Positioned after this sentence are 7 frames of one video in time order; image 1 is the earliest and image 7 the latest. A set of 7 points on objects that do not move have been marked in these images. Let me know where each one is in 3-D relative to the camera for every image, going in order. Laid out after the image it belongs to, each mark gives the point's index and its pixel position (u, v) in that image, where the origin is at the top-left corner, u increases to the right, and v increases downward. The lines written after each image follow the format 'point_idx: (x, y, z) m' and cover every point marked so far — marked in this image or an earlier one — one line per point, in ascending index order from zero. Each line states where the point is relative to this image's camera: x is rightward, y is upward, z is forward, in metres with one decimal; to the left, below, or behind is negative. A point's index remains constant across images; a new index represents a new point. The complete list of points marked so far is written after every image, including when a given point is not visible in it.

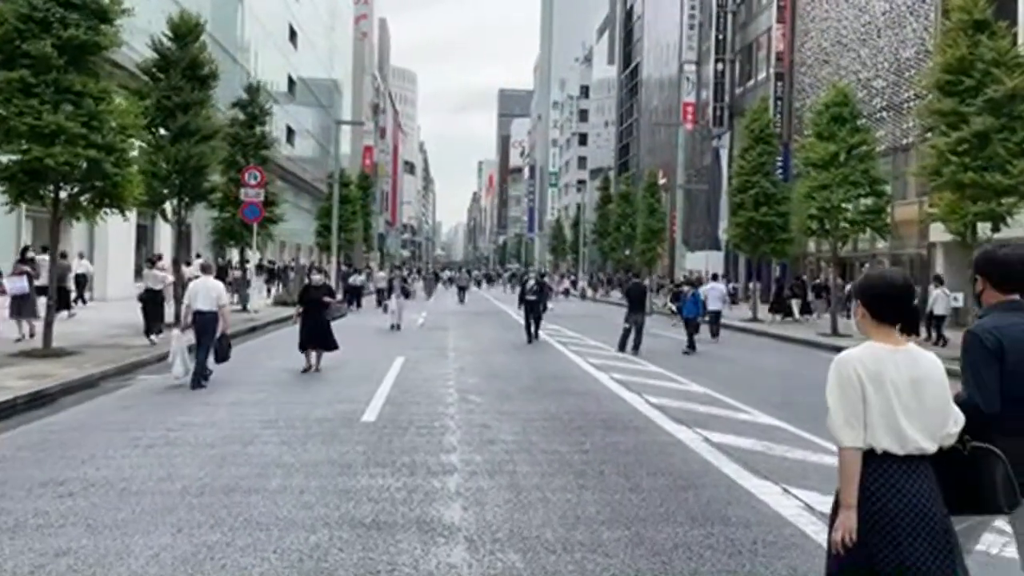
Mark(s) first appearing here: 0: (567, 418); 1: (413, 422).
0: (+0.6, -1.4, +13.1) m
1: (-1.0, -1.4, +12.6) m
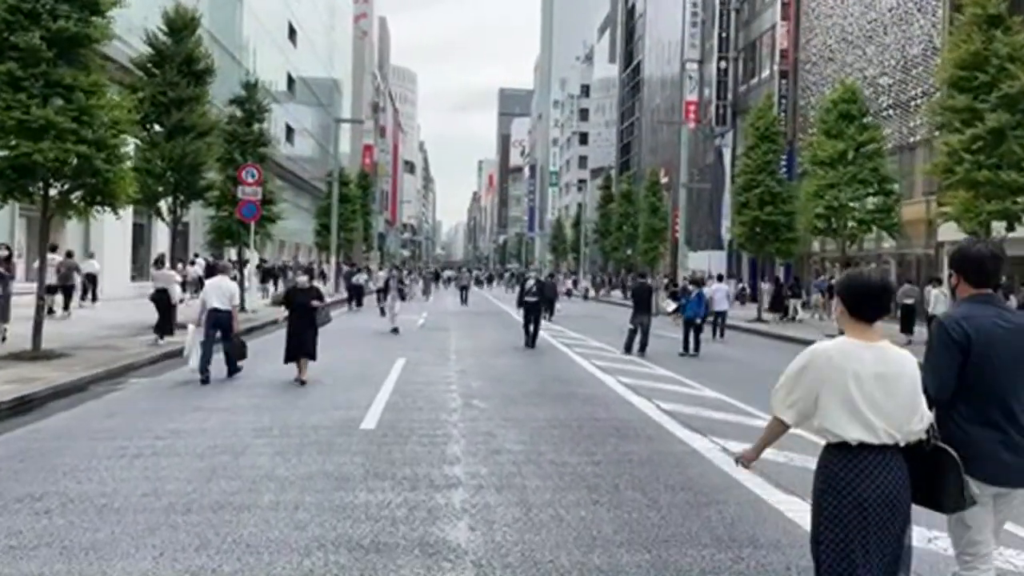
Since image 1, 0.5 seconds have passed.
0: (+0.7, -1.4, +12.5) m
1: (-1.0, -1.4, +12.0) m
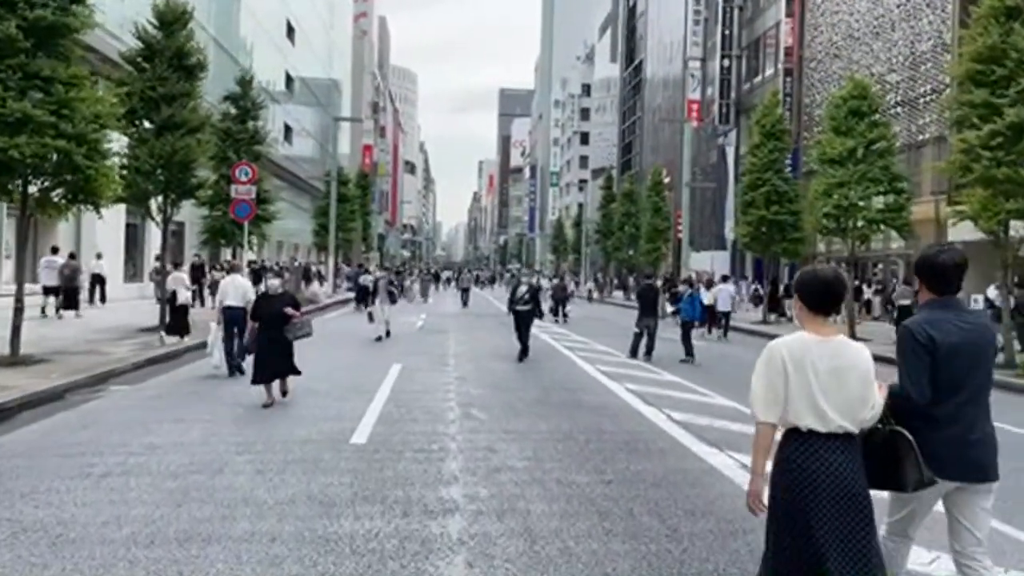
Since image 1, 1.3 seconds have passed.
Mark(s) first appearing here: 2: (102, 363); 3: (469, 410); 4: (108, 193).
0: (+0.7, -1.4, +11.6) m
1: (-0.9, -1.4, +11.2) m
2: (-6.4, -1.2, +19.0) m
3: (-0.5, -1.4, +13.9) m
4: (-6.4, +1.5, +19.5) m
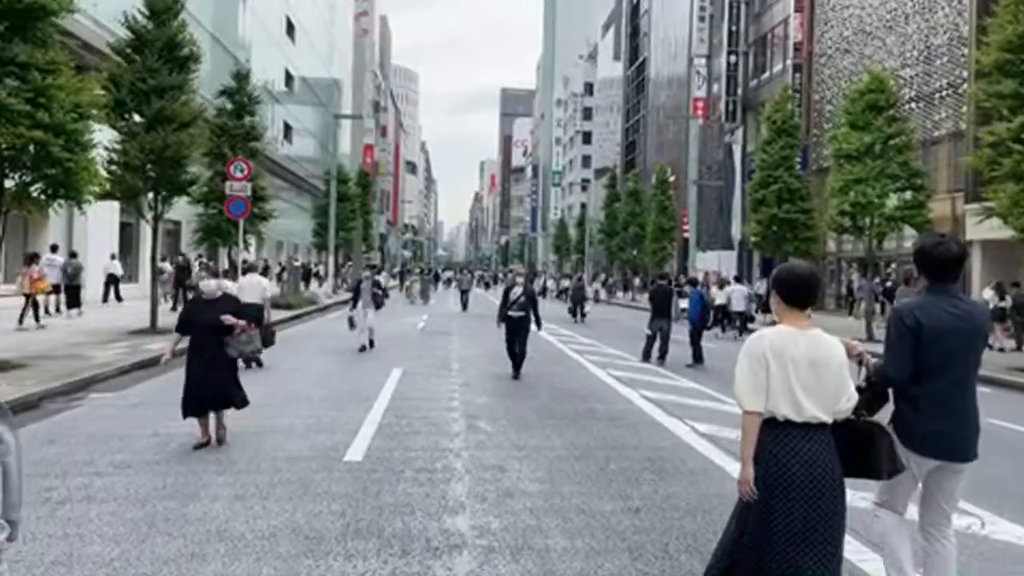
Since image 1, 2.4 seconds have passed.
0: (+0.8, -1.4, +10.5) m
1: (-0.8, -1.4, +10.0) m
2: (-6.3, -1.2, +17.9) m
3: (-0.4, -1.4, +12.8) m
4: (-6.3, +1.5, +18.3) m
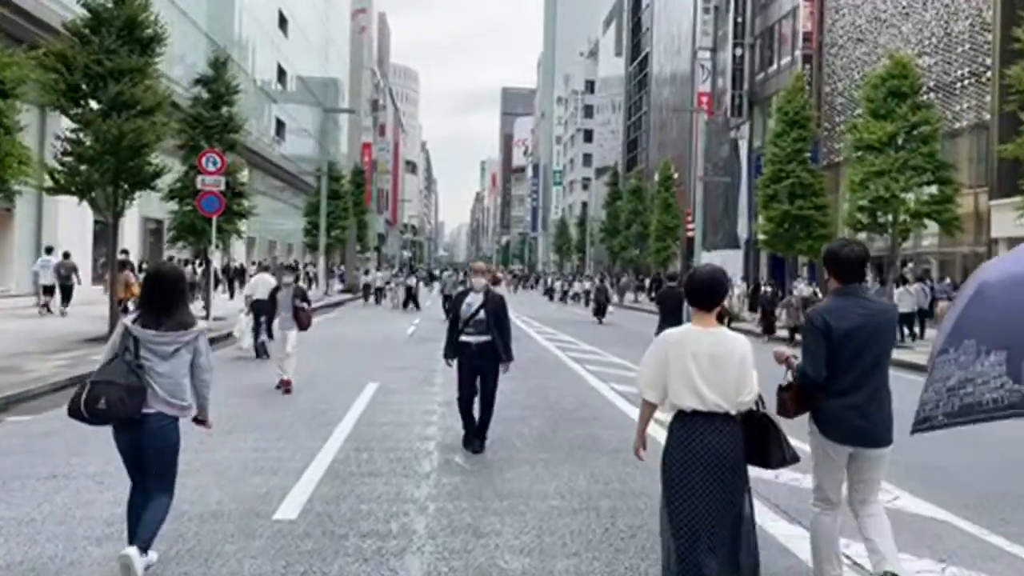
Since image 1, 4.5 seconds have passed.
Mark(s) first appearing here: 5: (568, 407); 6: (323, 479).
0: (+0.7, -1.5, +8.2) m
1: (-1.0, -1.5, +7.7) m
2: (-6.4, -1.2, +15.6) m
3: (-0.5, -1.4, +10.5) m
4: (-6.5, +1.4, +16.1) m
5: (+0.7, -1.4, +14.3) m
6: (-1.5, -1.4, +9.3) m
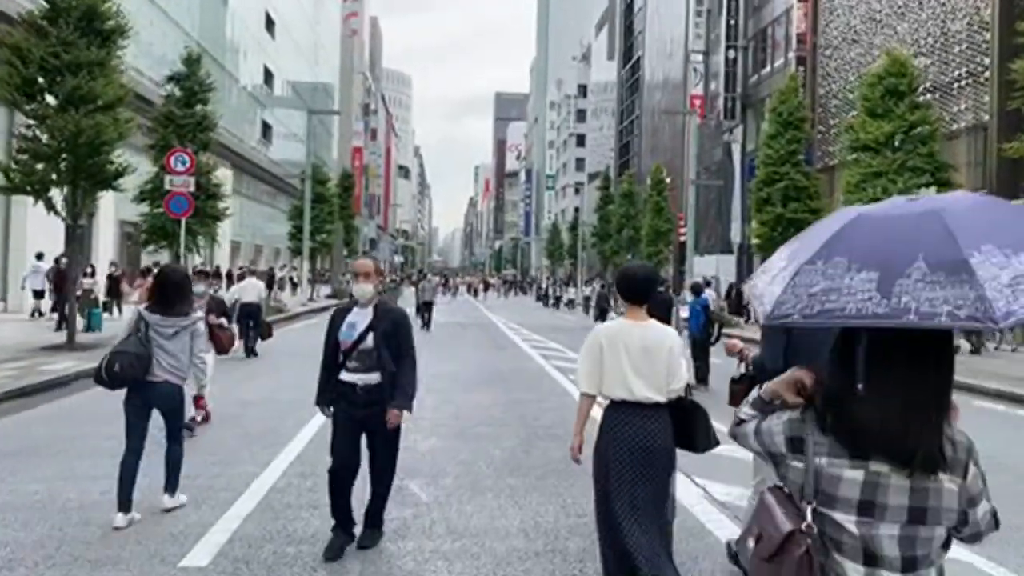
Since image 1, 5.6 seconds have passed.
0: (+0.4, -1.5, +7.0) m
1: (-1.2, -1.5, +6.6) m
2: (-6.7, -1.3, +14.4) m
3: (-0.8, -1.5, +9.4) m
4: (-6.8, +1.4, +14.9) m
5: (+0.4, -1.5, +13.2) m
6: (-1.8, -1.5, +8.1) m
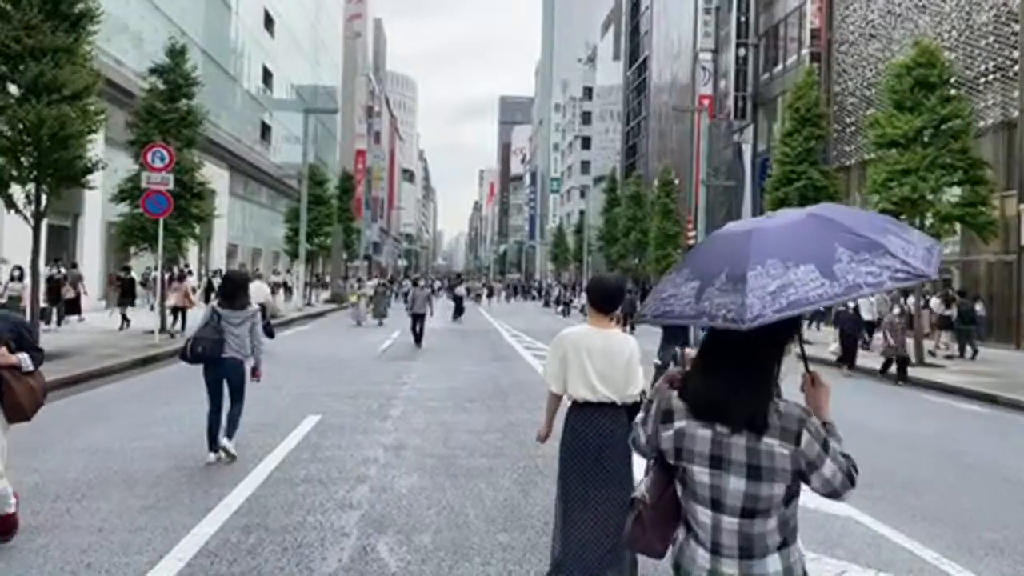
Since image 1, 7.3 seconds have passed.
0: (+0.3, -1.6, +5.2) m
1: (-1.3, -1.6, +4.7) m
2: (-6.7, -1.4, +12.6) m
3: (-0.8, -1.5, +7.5) m
4: (-6.8, +1.3, +13.0) m
5: (+0.4, -1.5, +11.3) m
6: (-1.8, -1.5, +6.2) m
